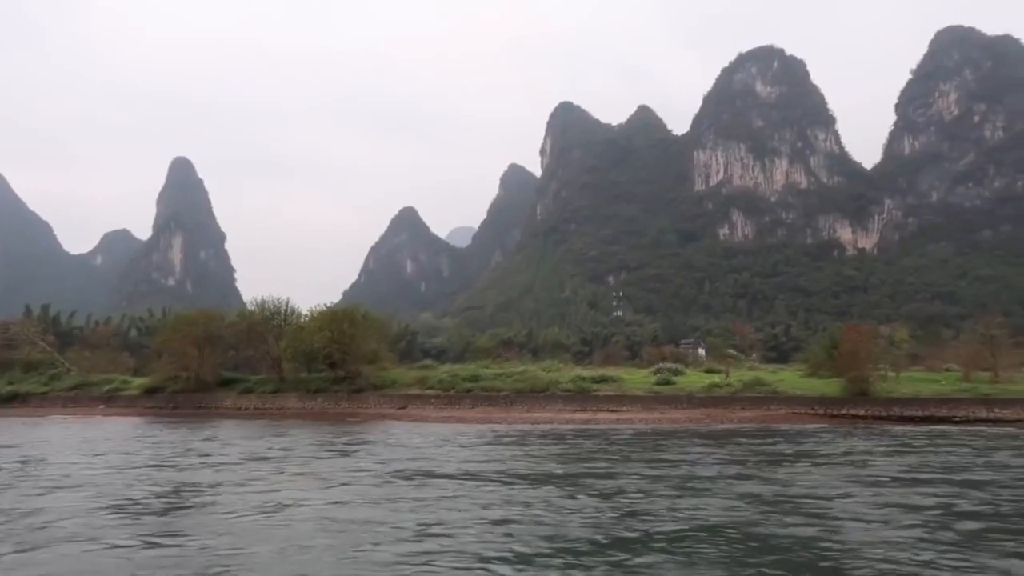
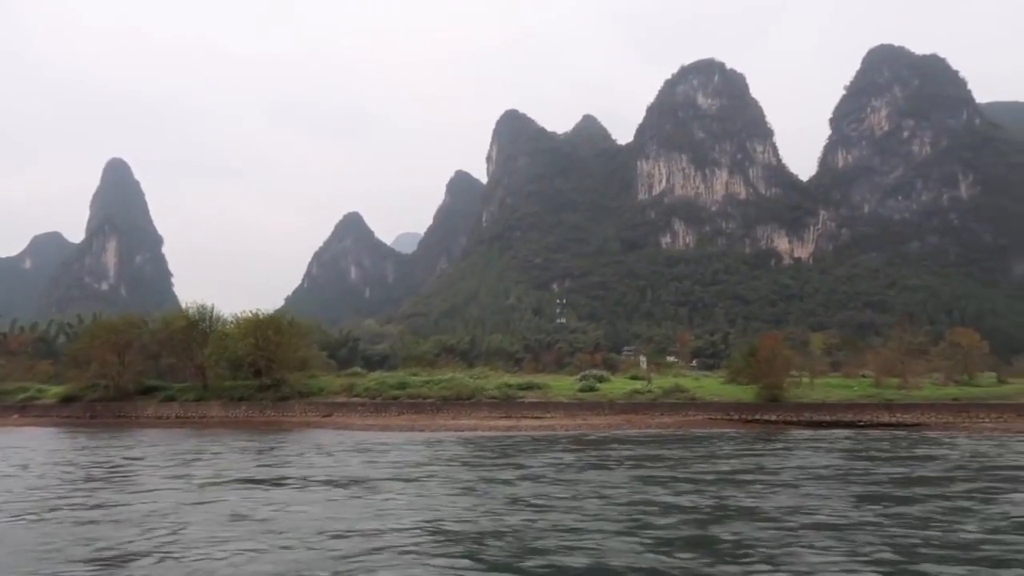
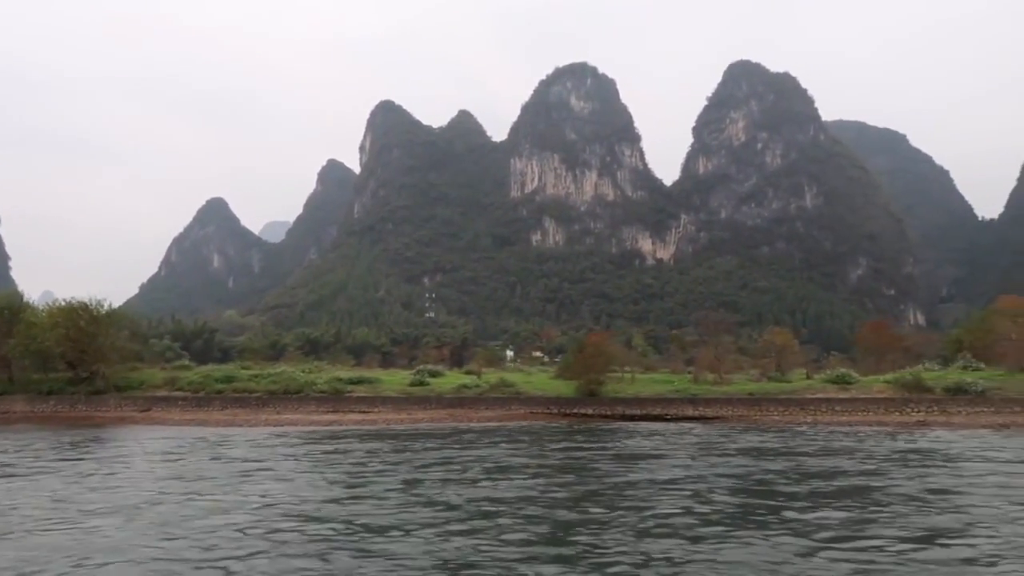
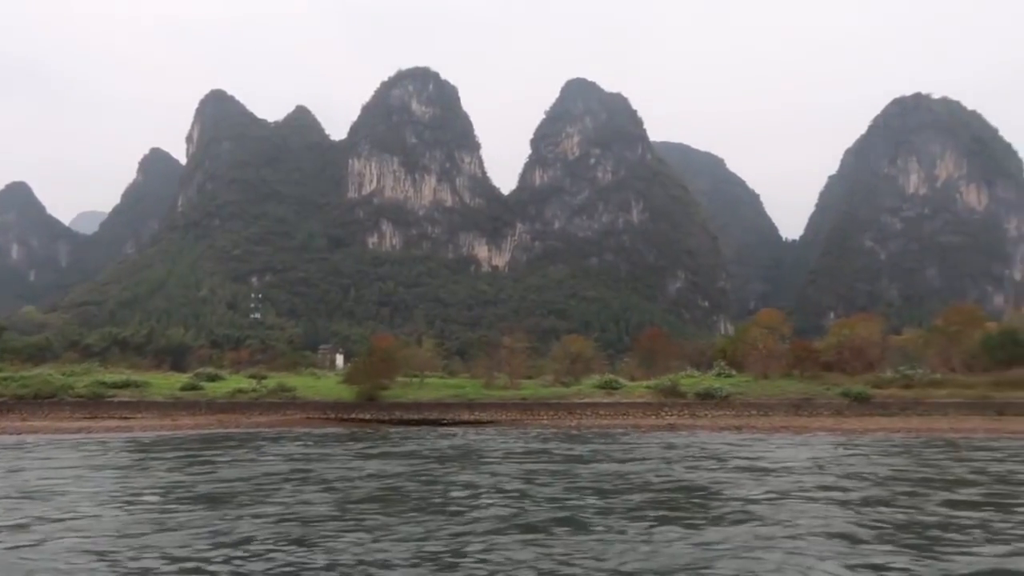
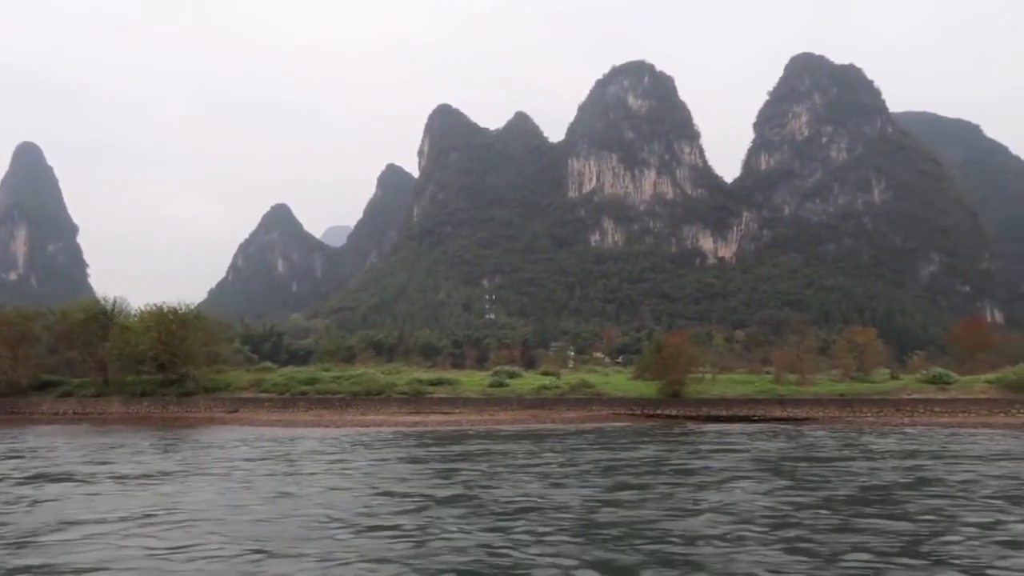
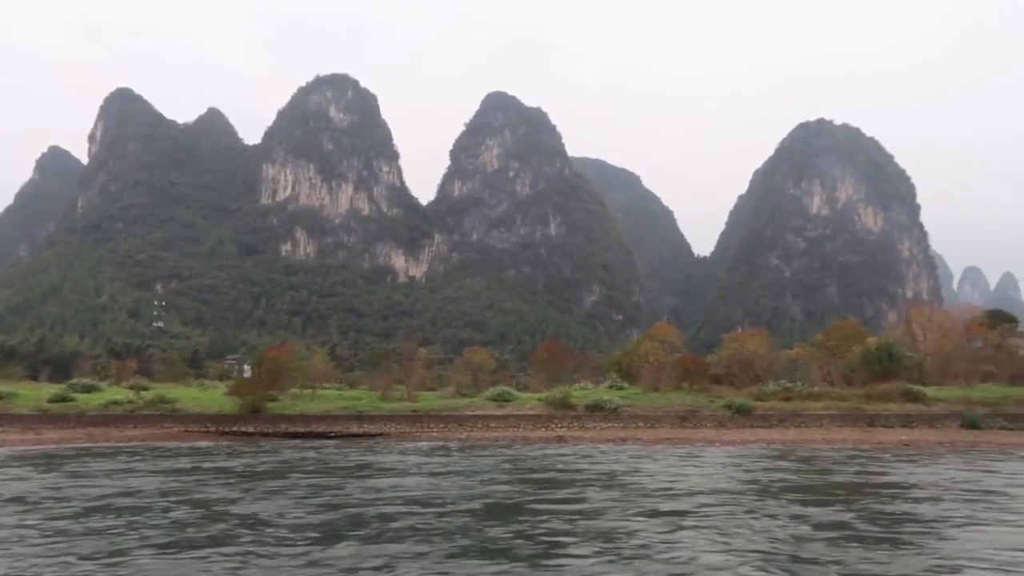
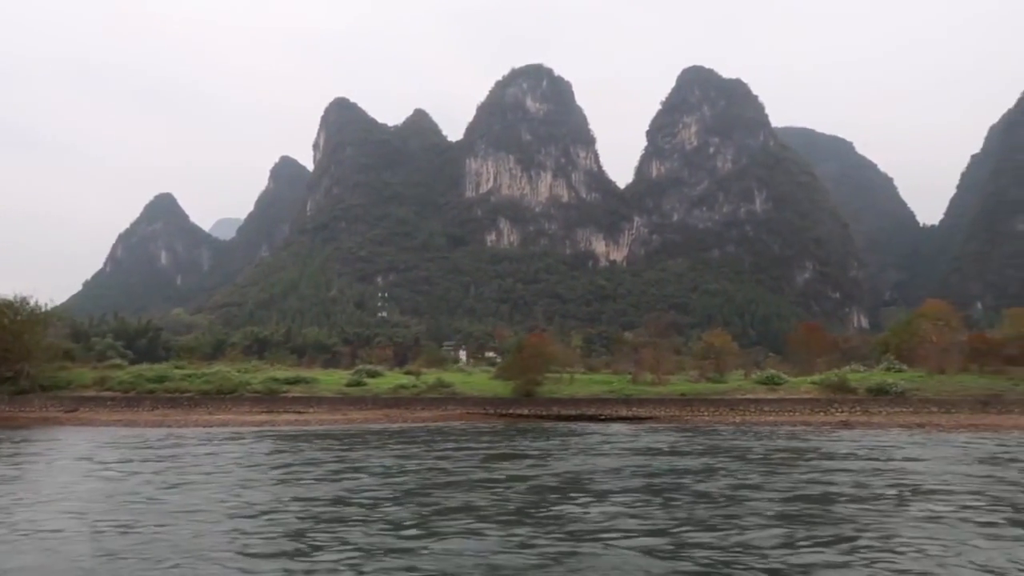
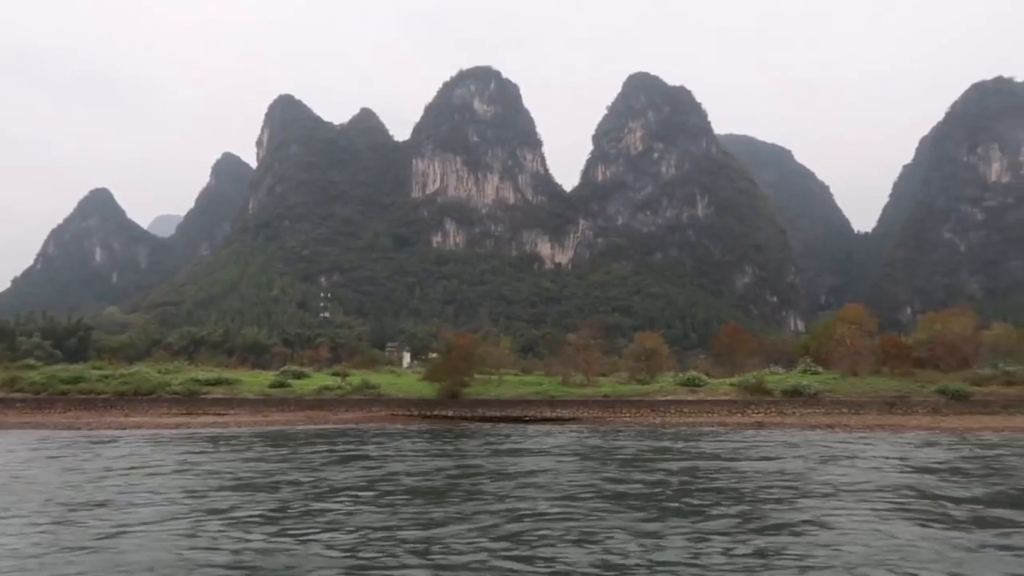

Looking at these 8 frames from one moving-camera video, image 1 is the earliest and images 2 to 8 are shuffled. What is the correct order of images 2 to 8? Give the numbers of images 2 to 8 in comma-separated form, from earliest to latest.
2, 5, 3, 7, 8, 4, 6
